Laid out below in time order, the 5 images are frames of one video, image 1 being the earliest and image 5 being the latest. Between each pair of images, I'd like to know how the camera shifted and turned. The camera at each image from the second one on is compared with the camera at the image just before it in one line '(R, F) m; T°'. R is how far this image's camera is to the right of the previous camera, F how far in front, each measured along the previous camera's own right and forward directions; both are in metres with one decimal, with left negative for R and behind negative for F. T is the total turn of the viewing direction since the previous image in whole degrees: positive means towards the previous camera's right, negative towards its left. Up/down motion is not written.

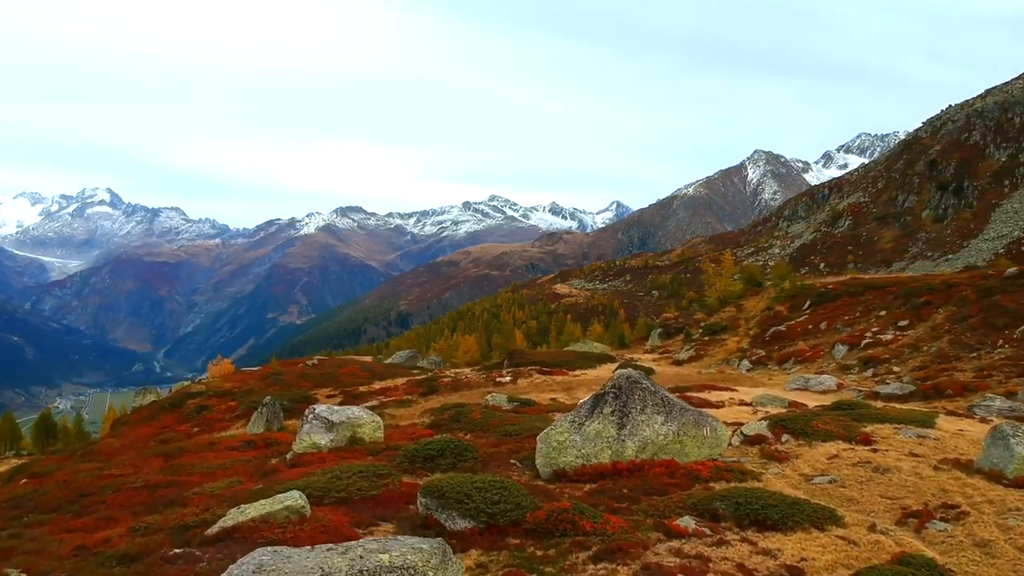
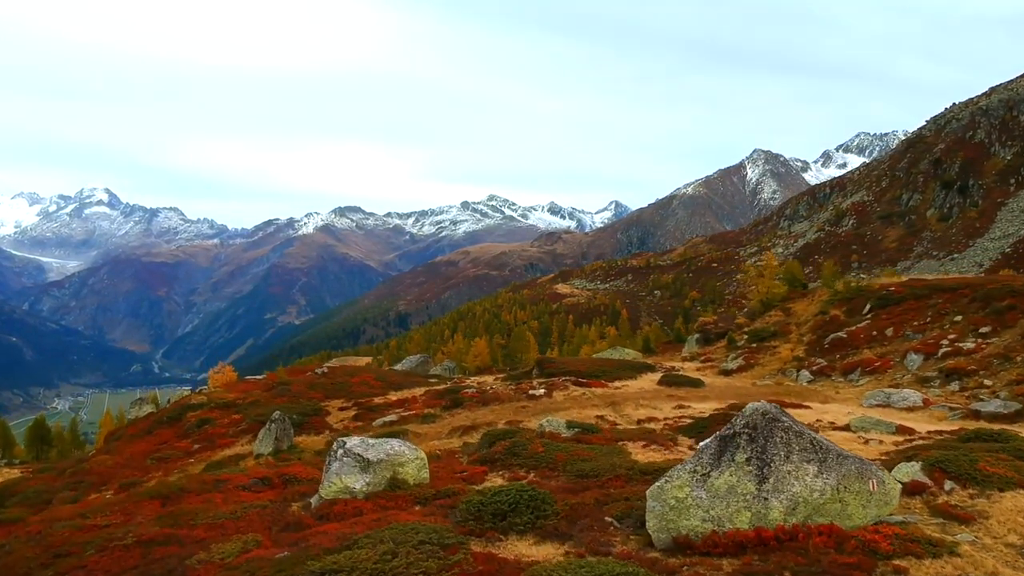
(-2.3, +4.0) m; 0°
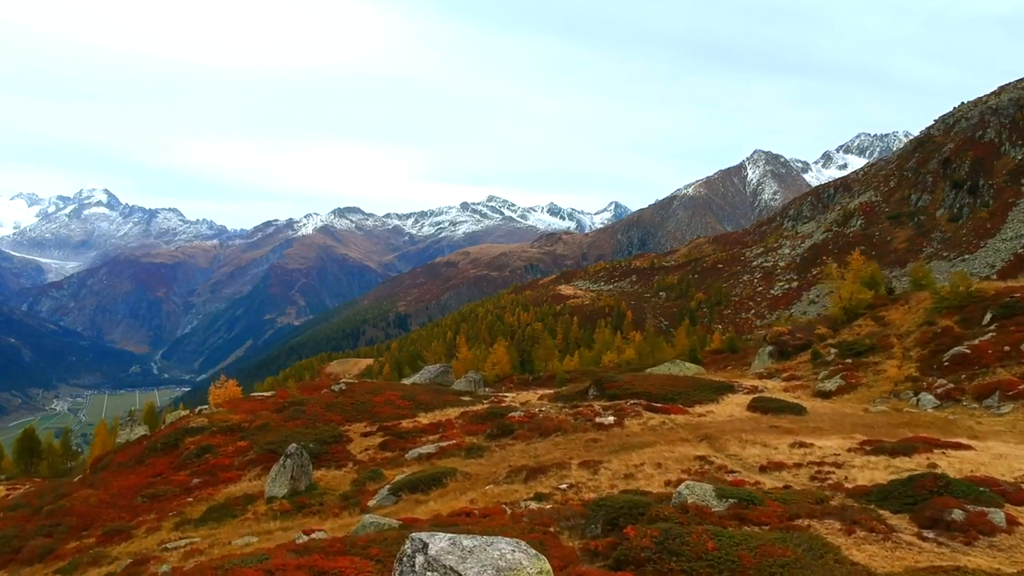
(-3.5, +6.4) m; 0°
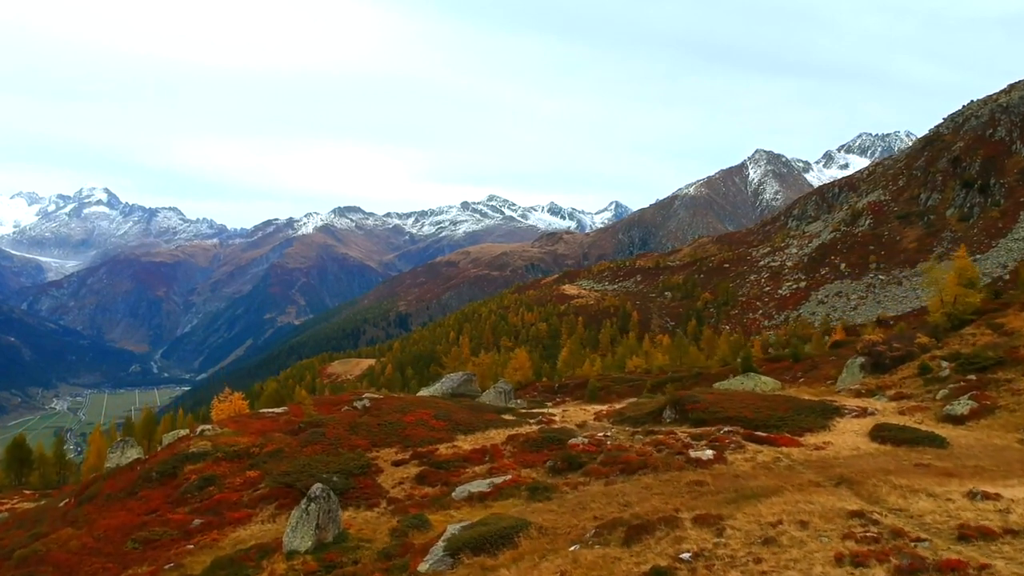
(-3.3, +6.0) m; 0°
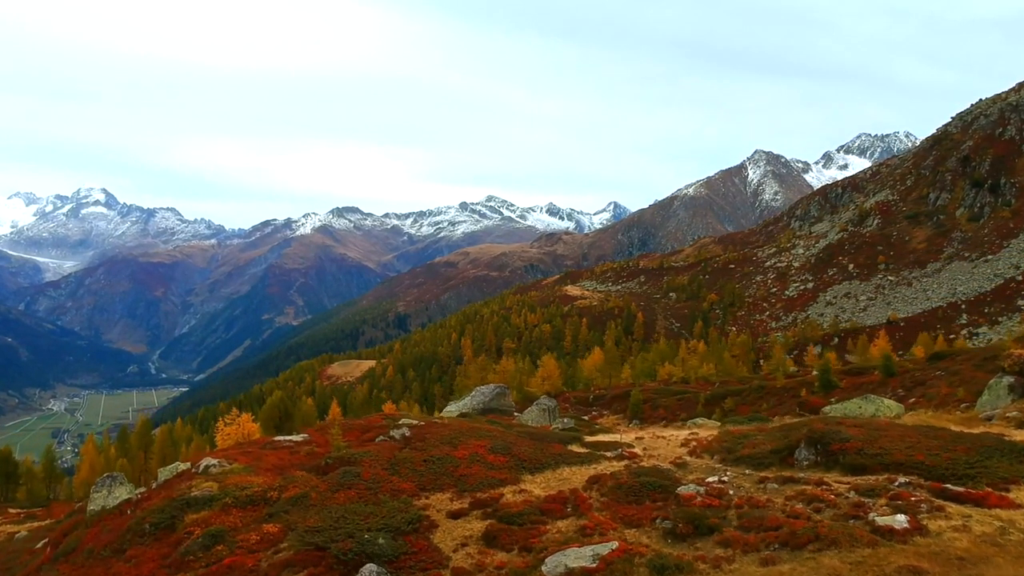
(-4.0, +6.9) m; 0°
